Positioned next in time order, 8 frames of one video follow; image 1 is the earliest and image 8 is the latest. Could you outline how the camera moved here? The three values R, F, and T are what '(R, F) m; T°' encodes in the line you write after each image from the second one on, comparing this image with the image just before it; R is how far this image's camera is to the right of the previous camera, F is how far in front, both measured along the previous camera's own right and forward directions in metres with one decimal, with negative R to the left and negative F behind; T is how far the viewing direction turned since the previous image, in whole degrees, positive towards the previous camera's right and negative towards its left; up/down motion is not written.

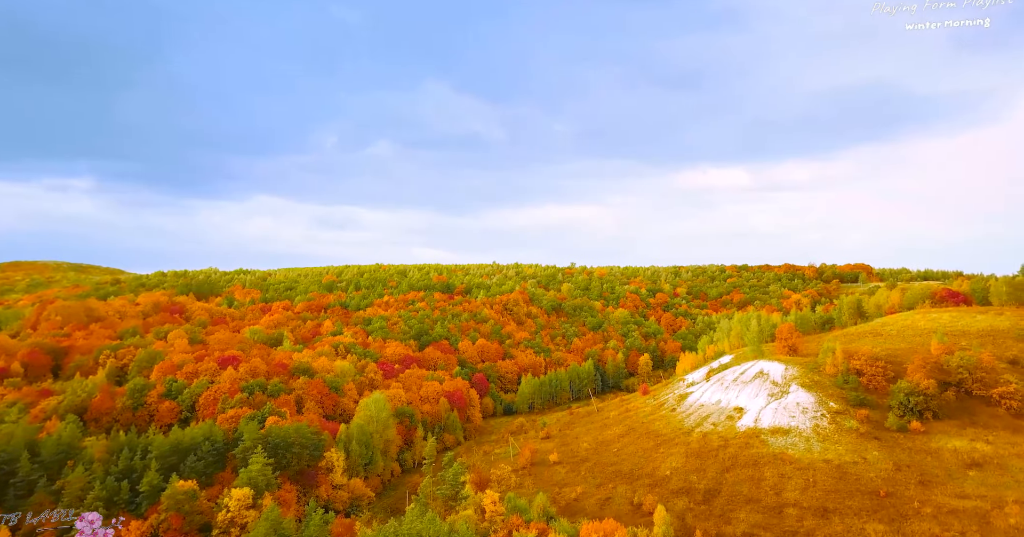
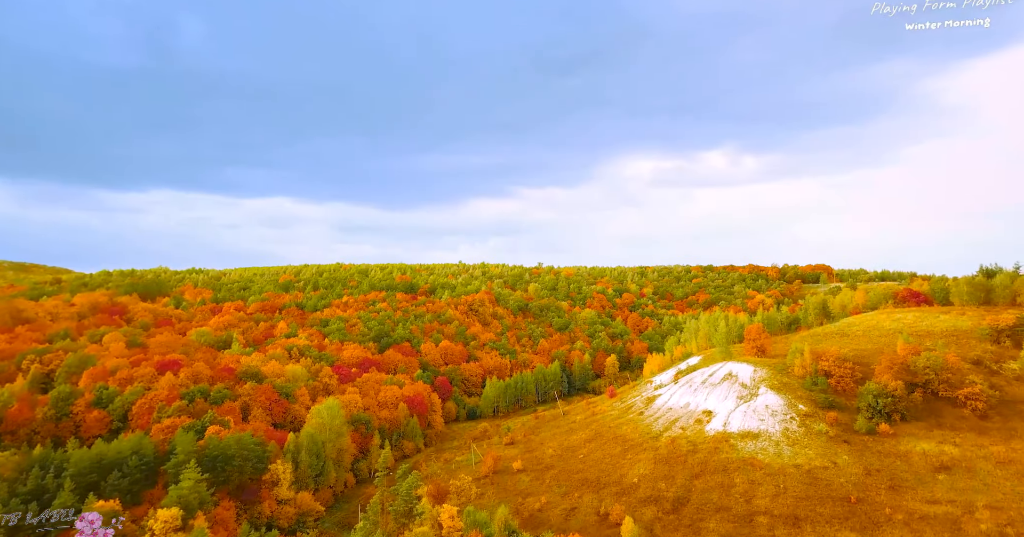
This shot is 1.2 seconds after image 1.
(+0.1, +2.9) m; +3°
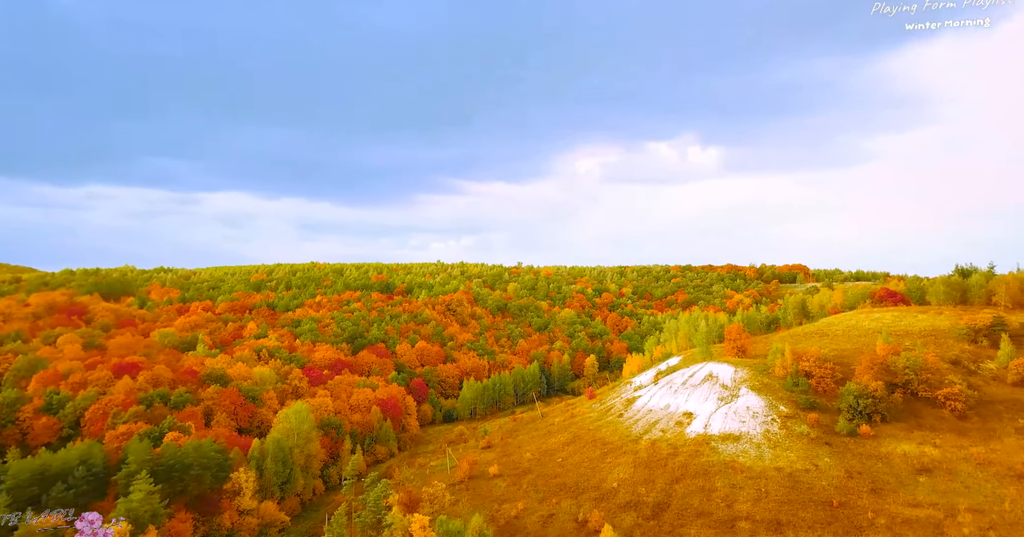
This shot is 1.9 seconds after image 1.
(+0.4, +1.9) m; +2°
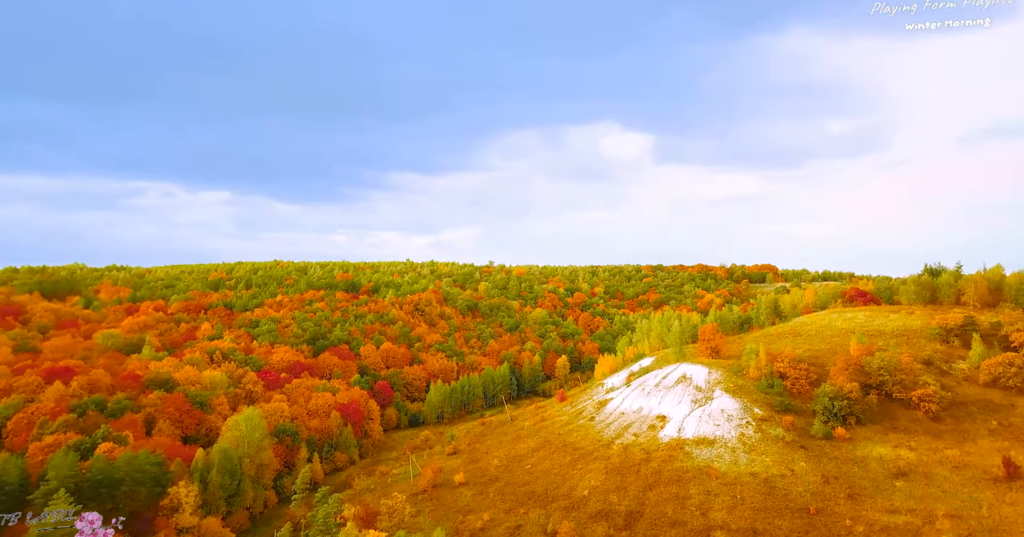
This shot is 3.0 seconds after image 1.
(+0.6, +3.0) m; +2°
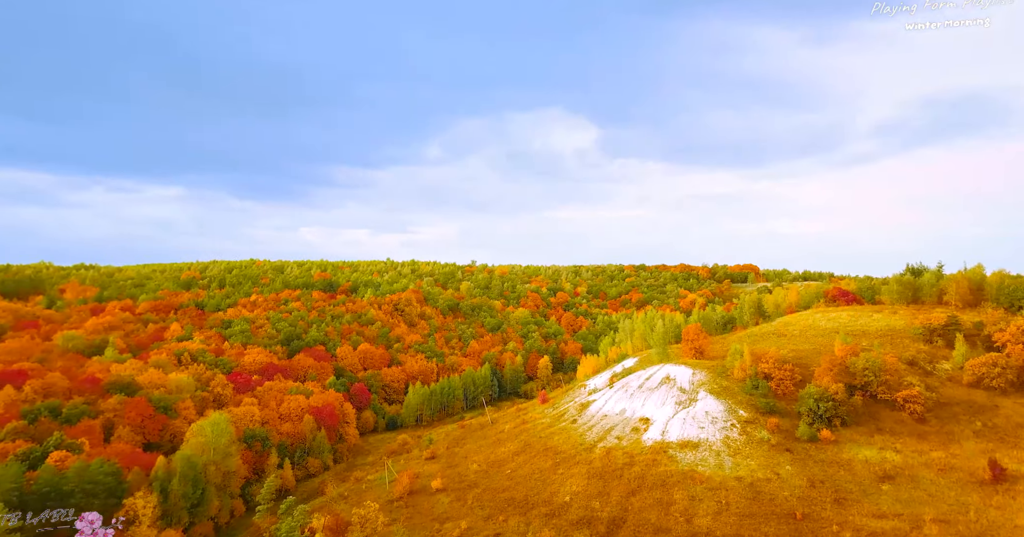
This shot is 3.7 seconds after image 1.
(+0.4, +2.0) m; +1°
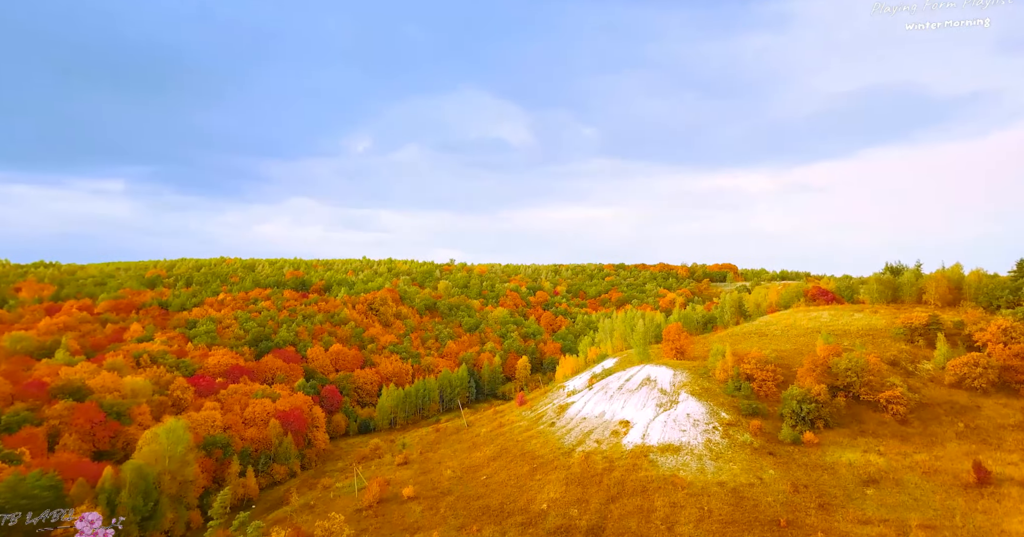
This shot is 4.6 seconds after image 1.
(+0.4, +2.4) m; +2°
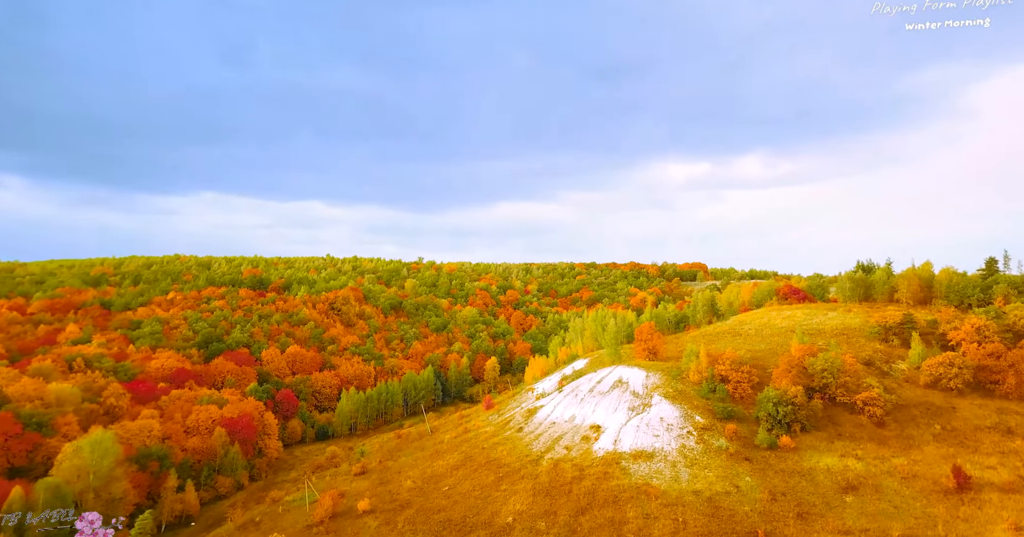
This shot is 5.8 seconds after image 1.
(+0.7, +3.6) m; +2°
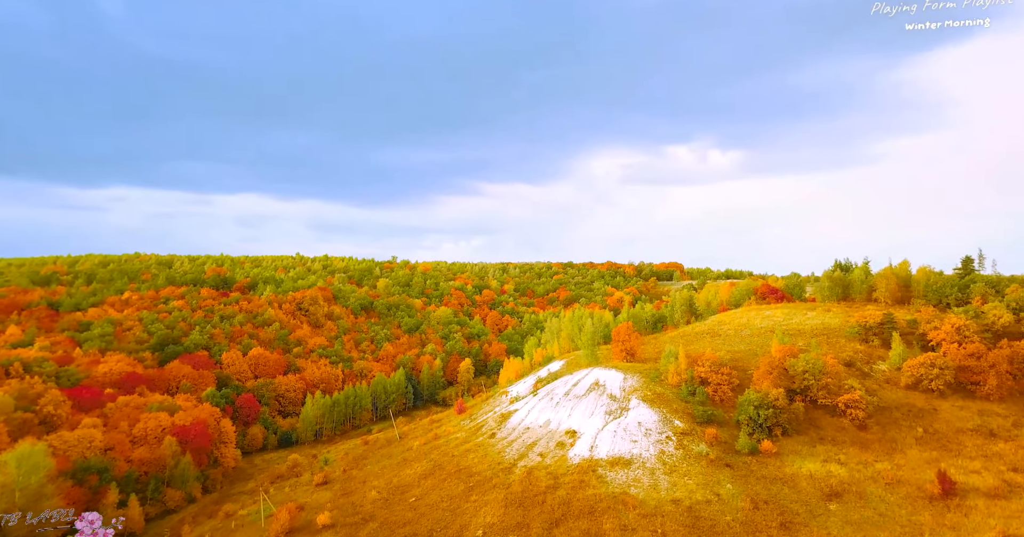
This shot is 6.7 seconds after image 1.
(+0.6, +3.0) m; +2°
